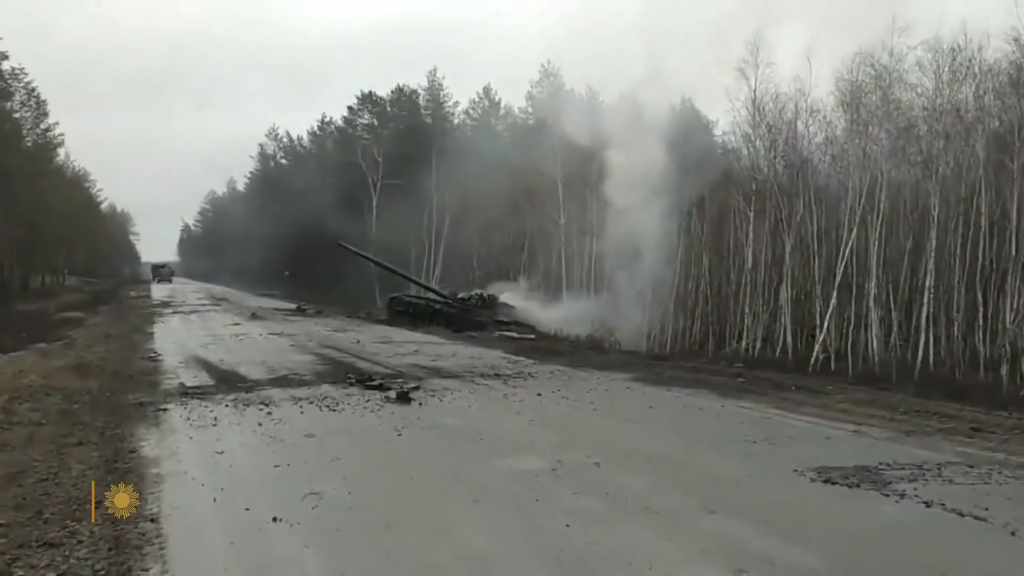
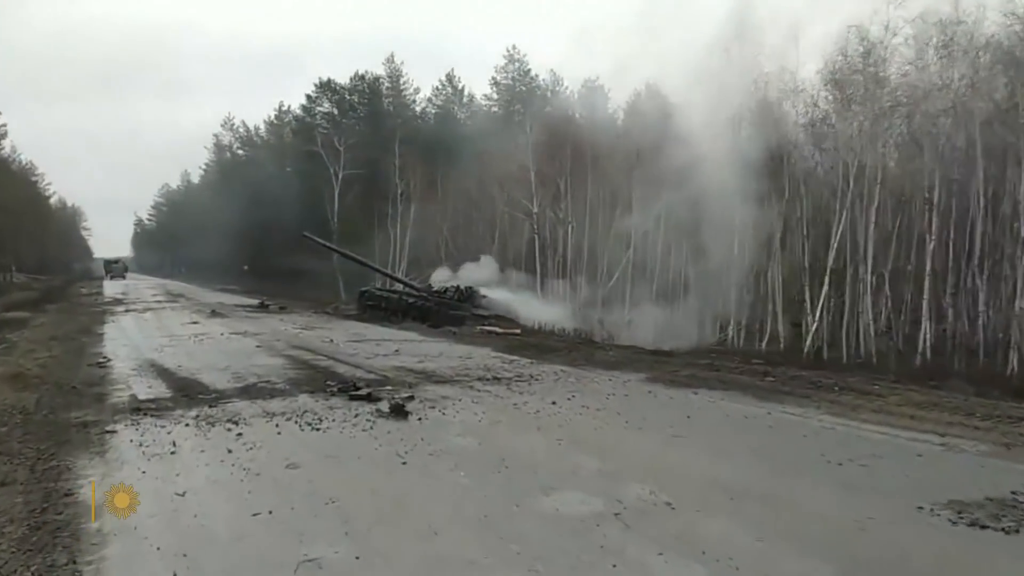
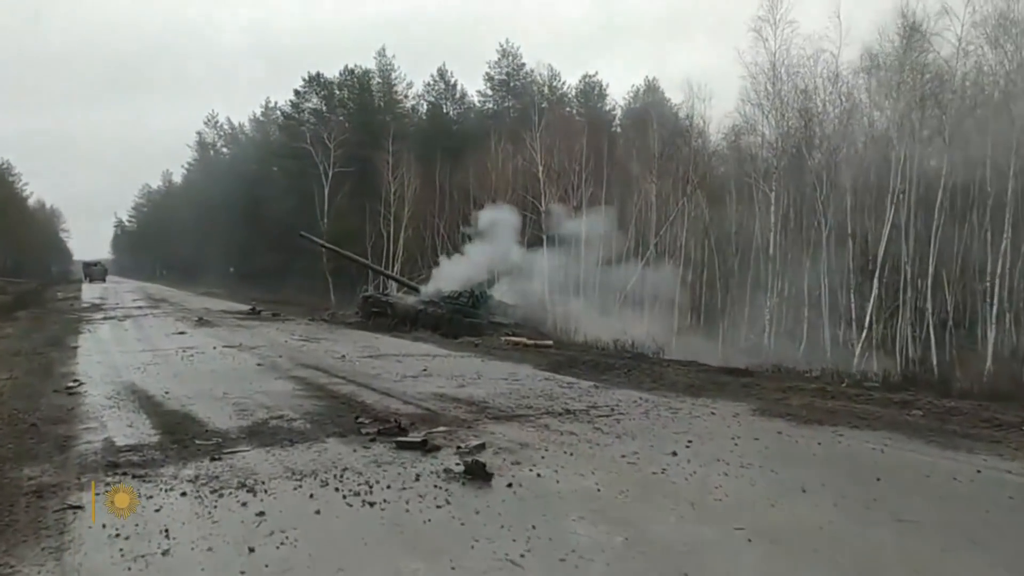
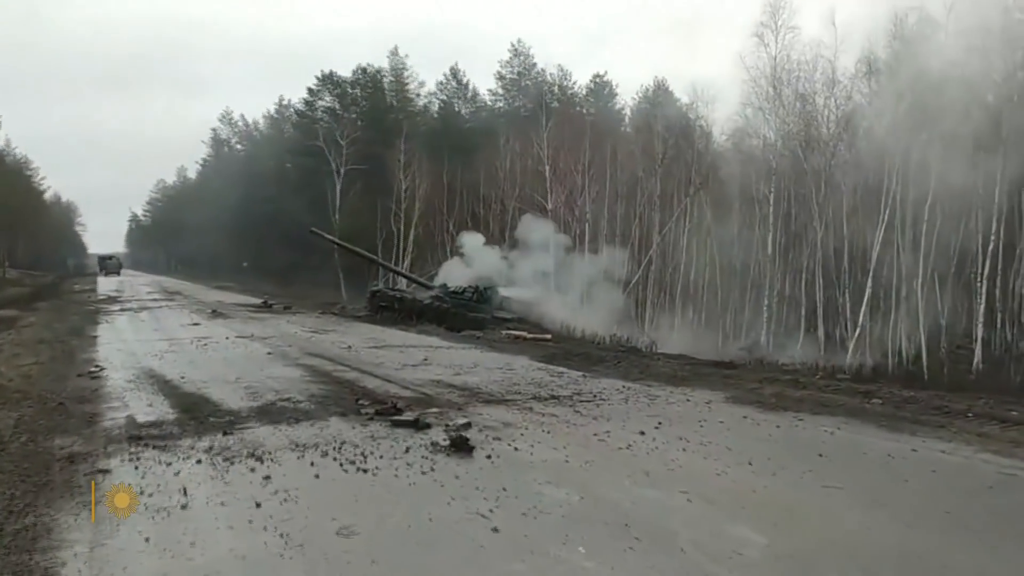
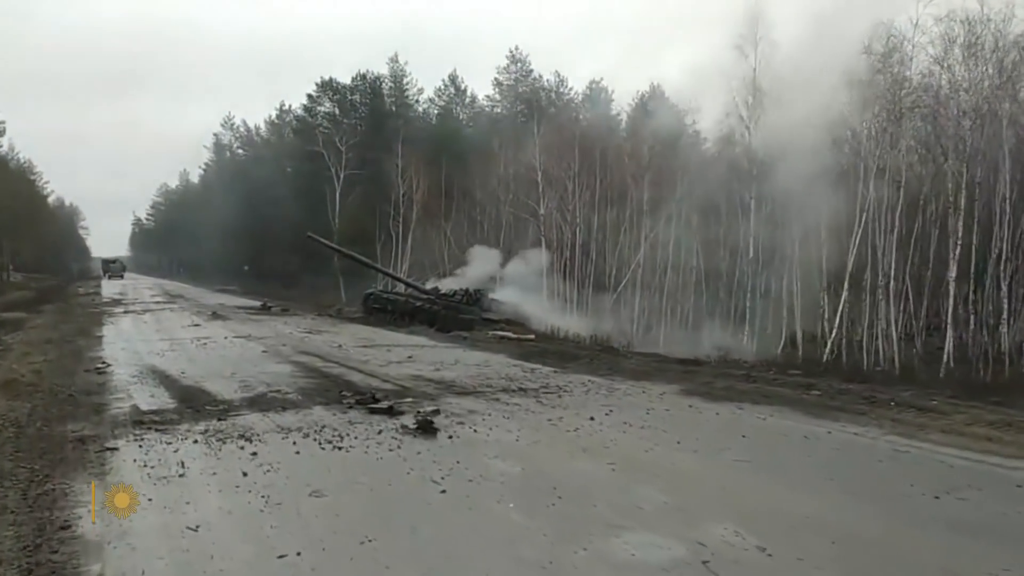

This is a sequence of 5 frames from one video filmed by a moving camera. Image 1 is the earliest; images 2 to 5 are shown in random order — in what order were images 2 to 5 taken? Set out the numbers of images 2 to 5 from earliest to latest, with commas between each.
2, 5, 4, 3
